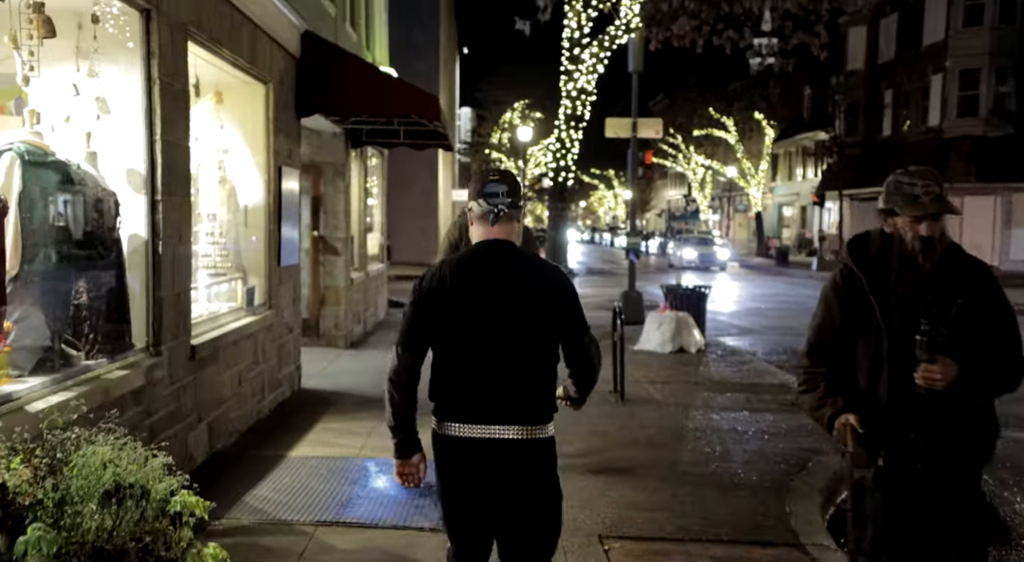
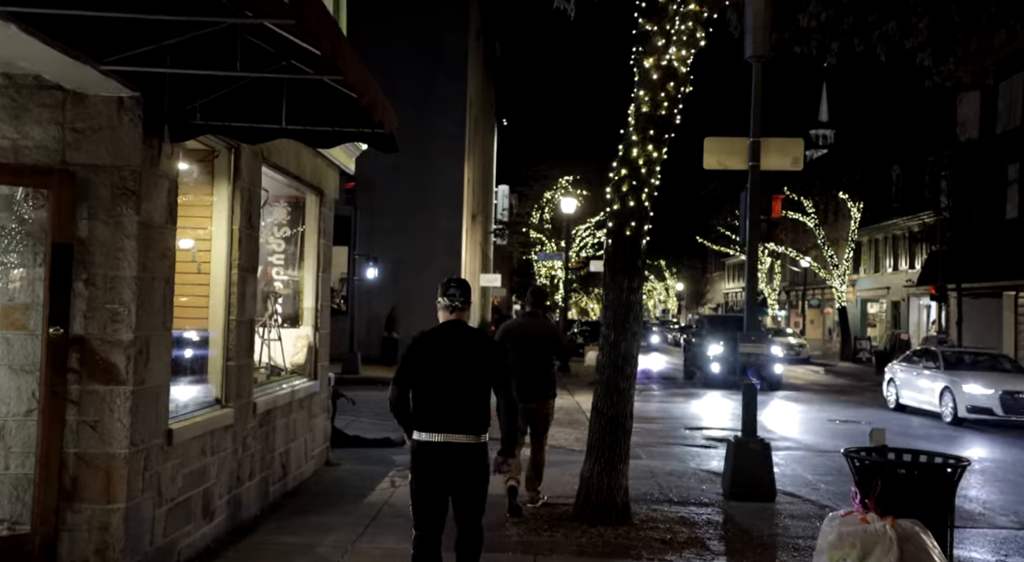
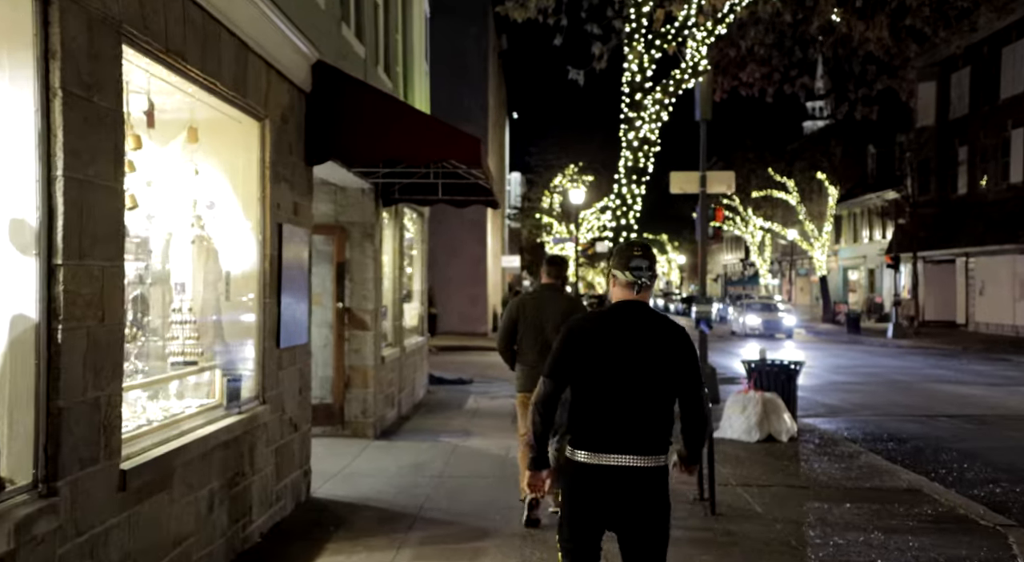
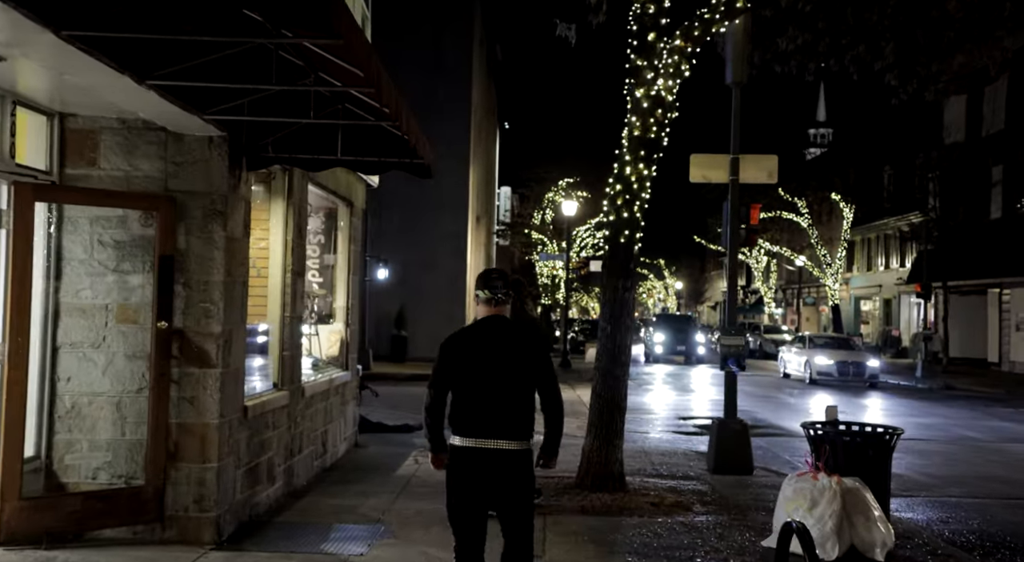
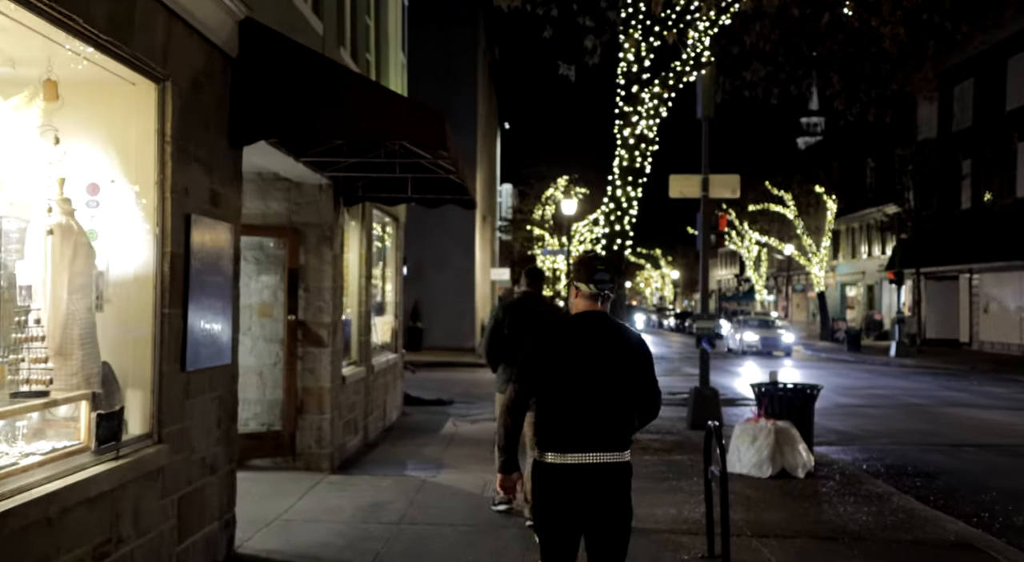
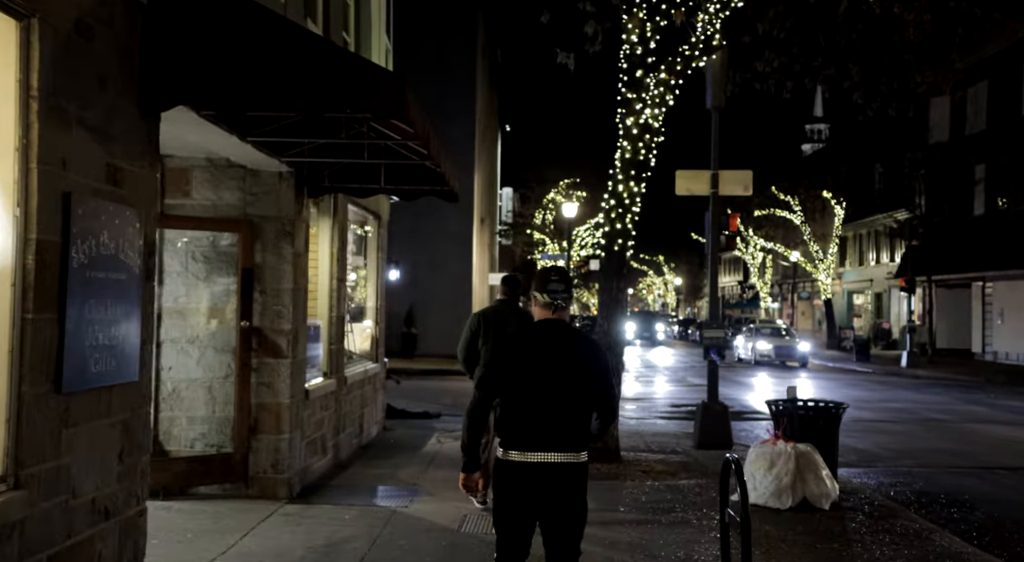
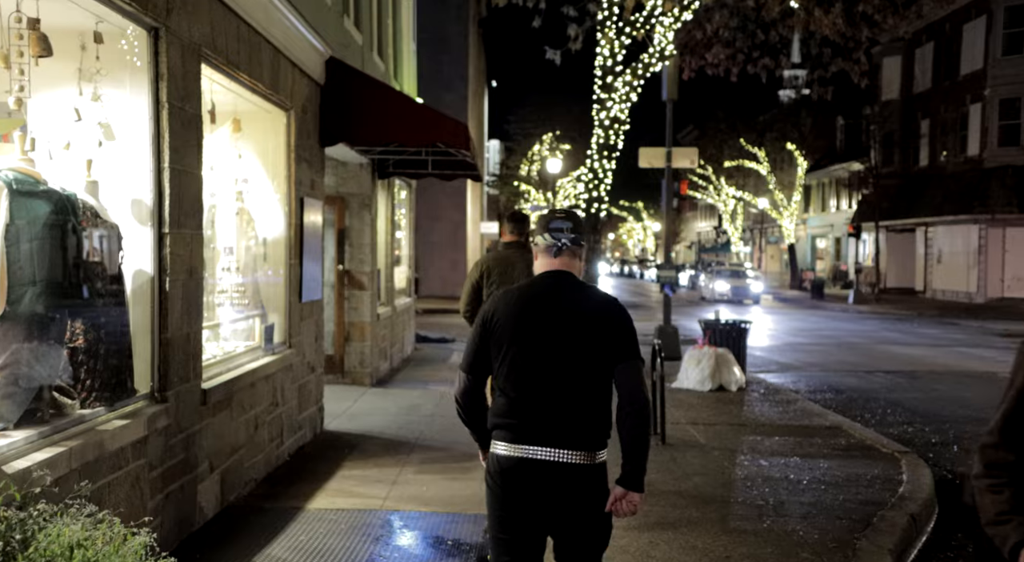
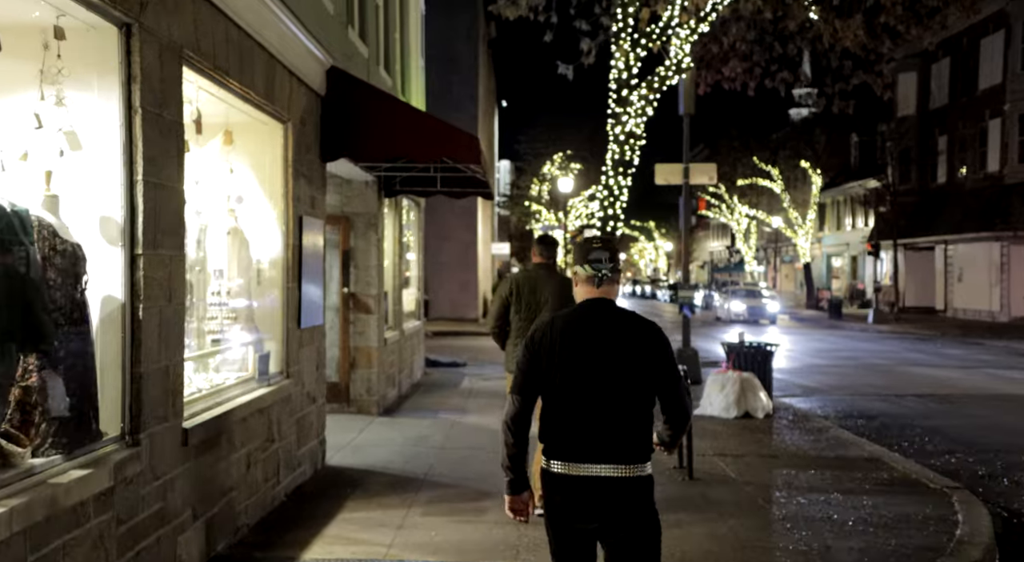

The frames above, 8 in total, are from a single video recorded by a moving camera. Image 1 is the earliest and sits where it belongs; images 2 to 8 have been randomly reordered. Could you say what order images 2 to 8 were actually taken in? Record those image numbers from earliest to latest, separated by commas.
7, 8, 3, 5, 6, 4, 2
